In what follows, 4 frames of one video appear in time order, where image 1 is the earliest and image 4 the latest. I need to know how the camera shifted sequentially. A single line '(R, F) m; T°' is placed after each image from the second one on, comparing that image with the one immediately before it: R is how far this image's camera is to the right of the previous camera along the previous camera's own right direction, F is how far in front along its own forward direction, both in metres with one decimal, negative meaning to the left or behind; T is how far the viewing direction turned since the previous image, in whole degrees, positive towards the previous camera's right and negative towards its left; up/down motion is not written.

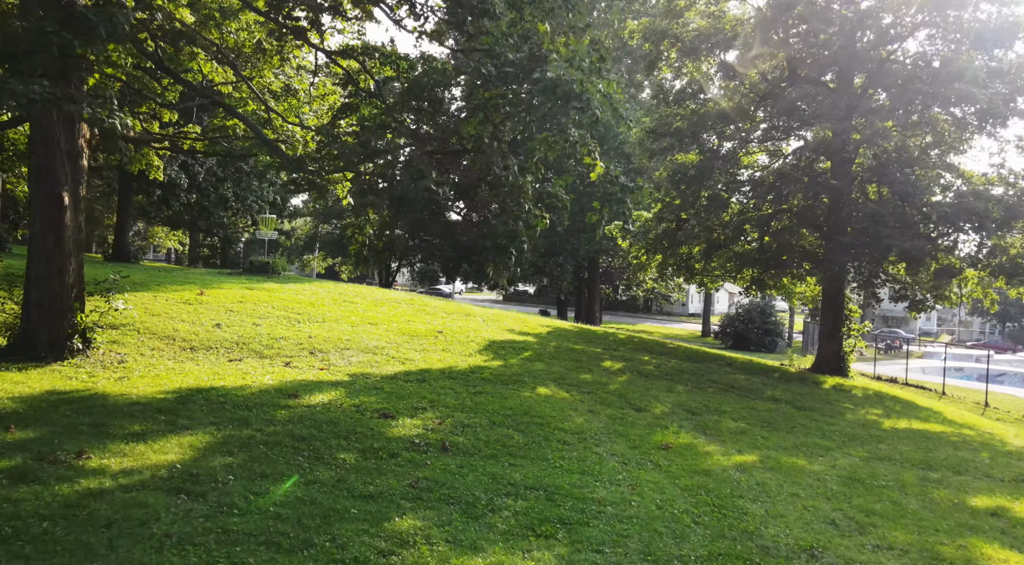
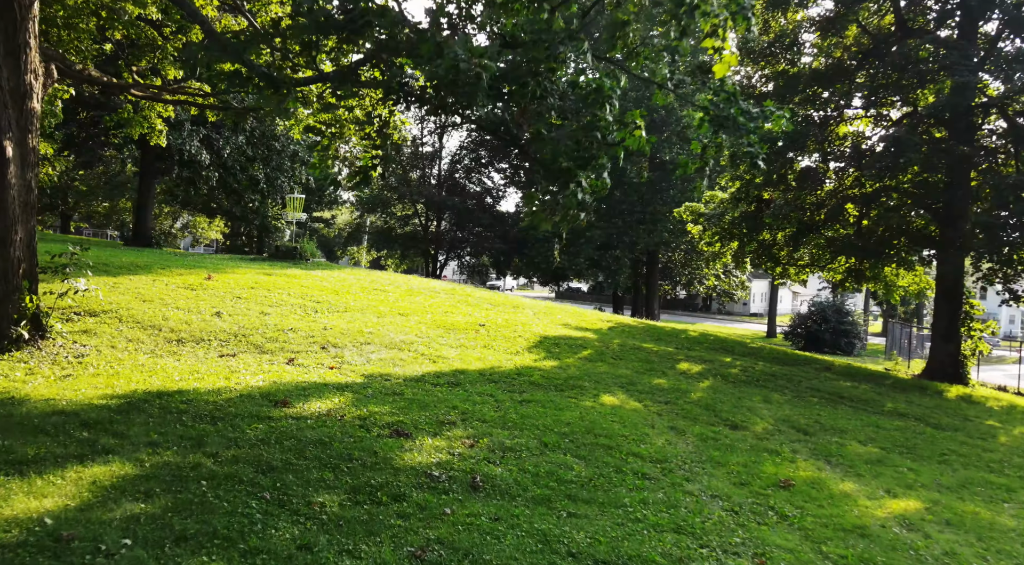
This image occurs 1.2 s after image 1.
(-0.1, +3.6) m; -4°
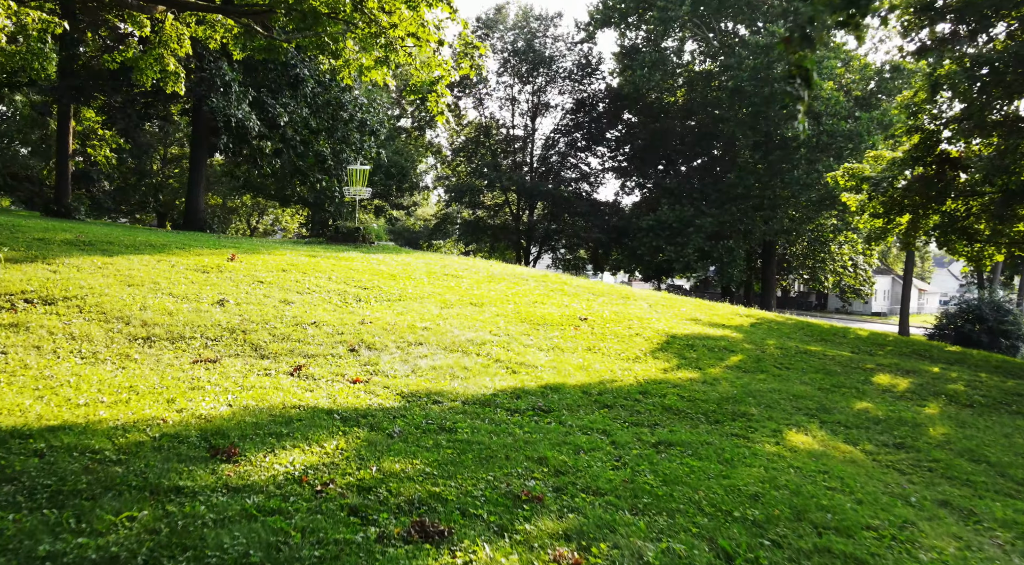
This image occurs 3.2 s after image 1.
(-0.3, +5.2) m; -7°
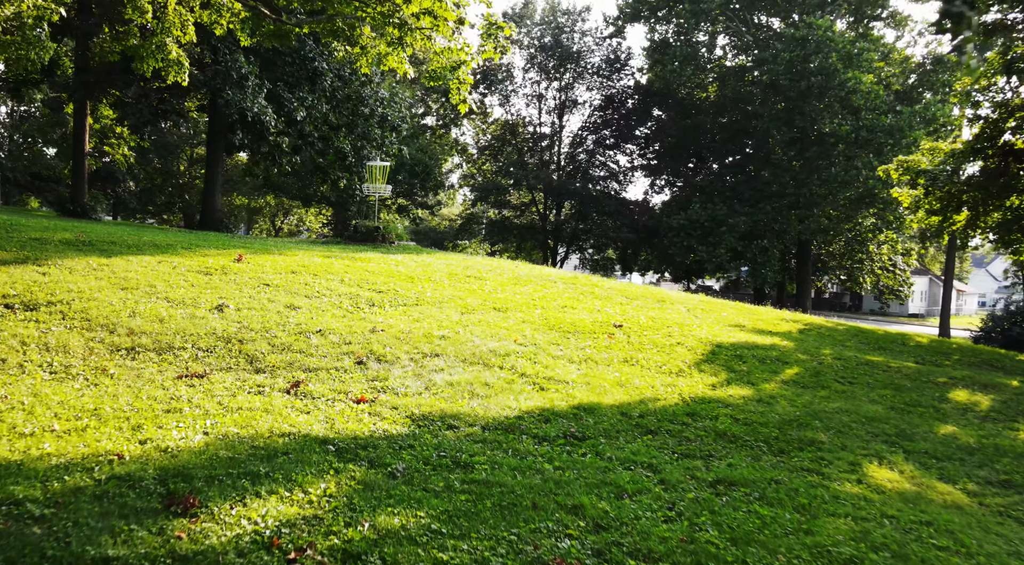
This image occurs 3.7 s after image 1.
(0.0, +1.3) m; -2°
